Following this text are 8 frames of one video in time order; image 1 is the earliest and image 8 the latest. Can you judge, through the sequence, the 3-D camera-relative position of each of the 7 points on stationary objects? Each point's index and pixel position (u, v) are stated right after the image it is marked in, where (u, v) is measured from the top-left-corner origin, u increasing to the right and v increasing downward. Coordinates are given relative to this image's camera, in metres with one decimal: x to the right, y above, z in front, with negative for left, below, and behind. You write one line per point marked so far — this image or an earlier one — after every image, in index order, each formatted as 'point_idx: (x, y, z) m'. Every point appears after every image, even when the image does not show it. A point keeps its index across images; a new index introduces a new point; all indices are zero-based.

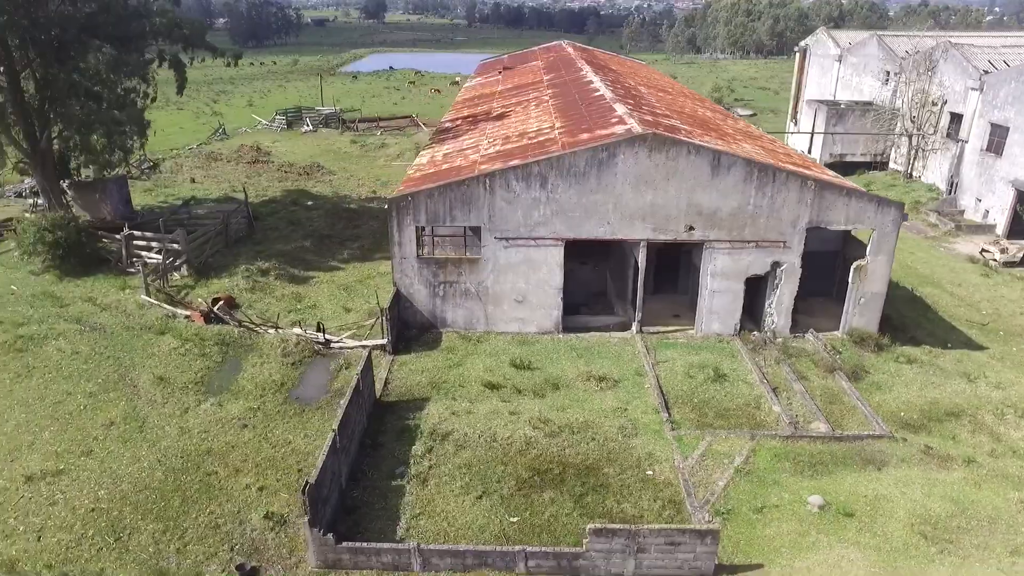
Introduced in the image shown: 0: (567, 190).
0: (+0.8, +1.4, +13.6) m
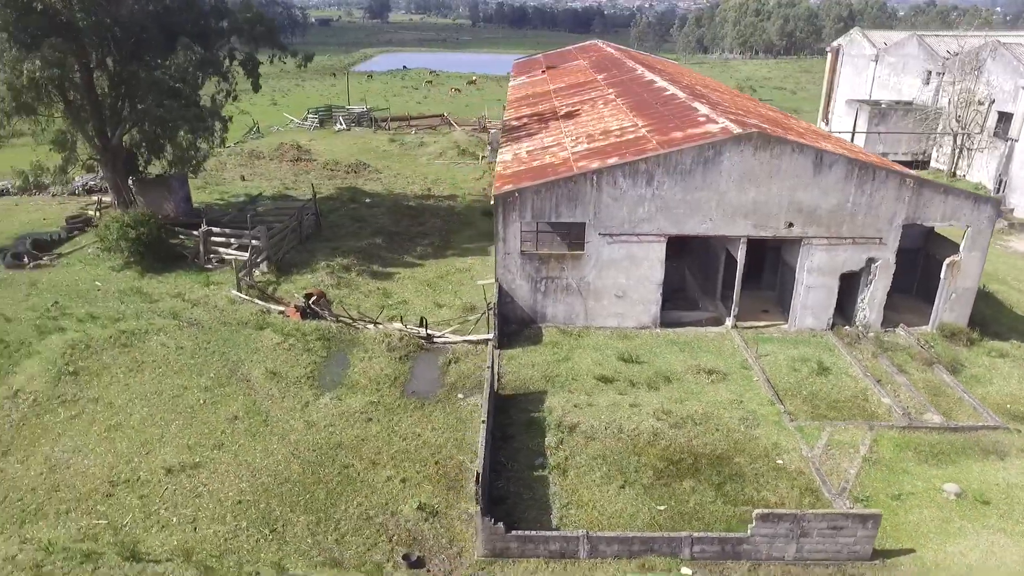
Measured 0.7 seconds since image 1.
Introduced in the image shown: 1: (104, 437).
0: (+2.4, +1.5, +13.8) m
1: (-5.3, -1.9, +12.0) m
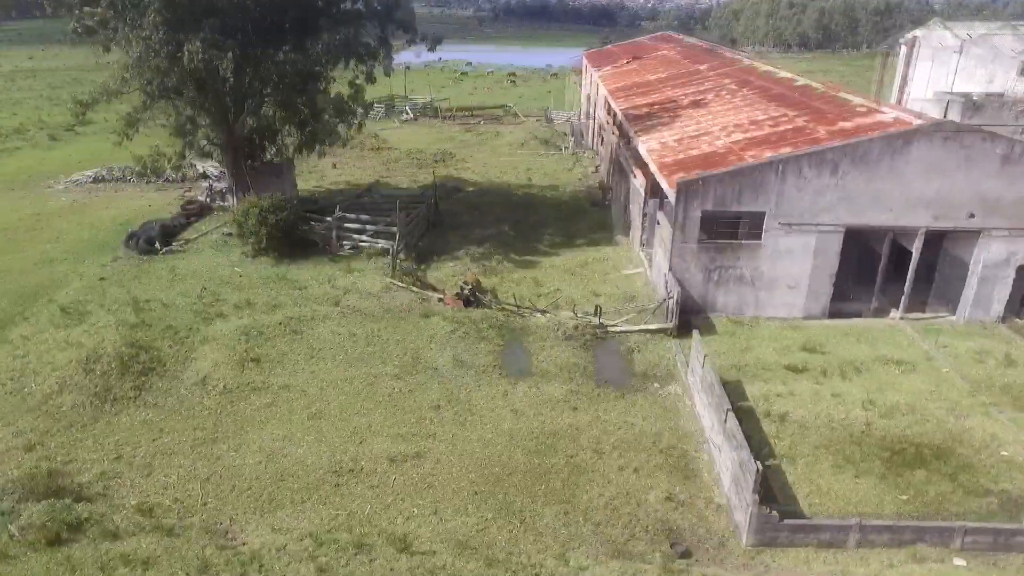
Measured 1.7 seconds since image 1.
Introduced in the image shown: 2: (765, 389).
0: (+5.2, +1.7, +13.7) m
1: (-2.6, -1.8, +11.8) m
2: (+3.4, -1.4, +12.6) m
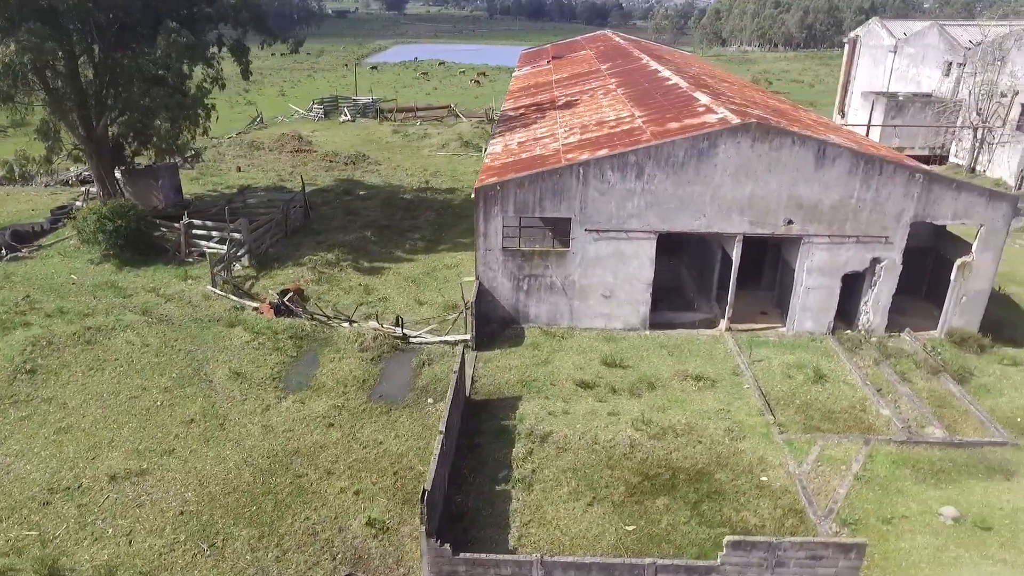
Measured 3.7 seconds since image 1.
0: (+2.1, +1.5, +13.0) m
1: (-5.7, -1.9, +11.4) m
2: (+0.3, -1.5, +12.0) m
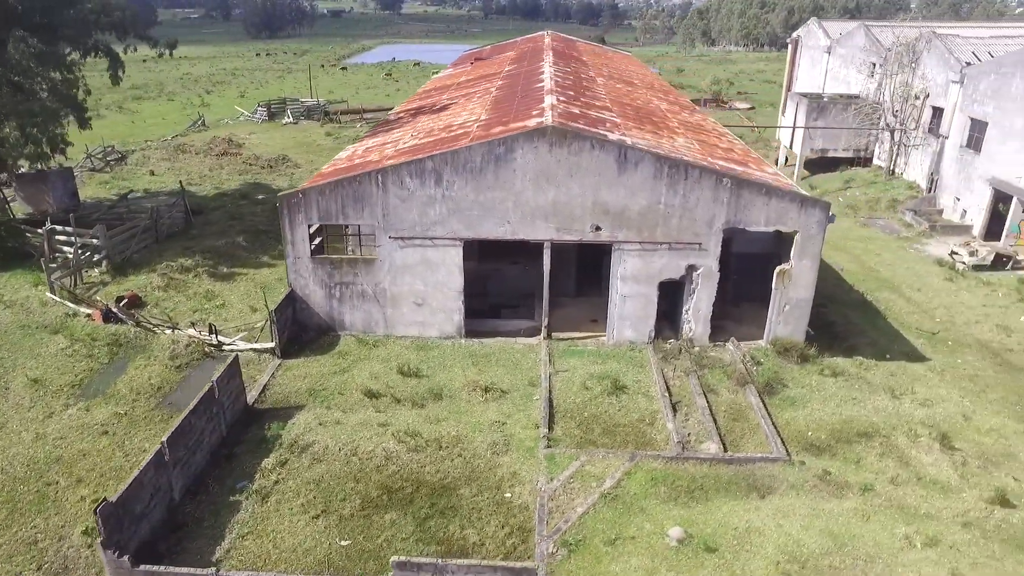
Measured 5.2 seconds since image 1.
0: (-0.7, +1.4, +12.8) m
1: (-8.6, -2.0, +11.5) m
2: (-2.5, -1.6, +11.8) m
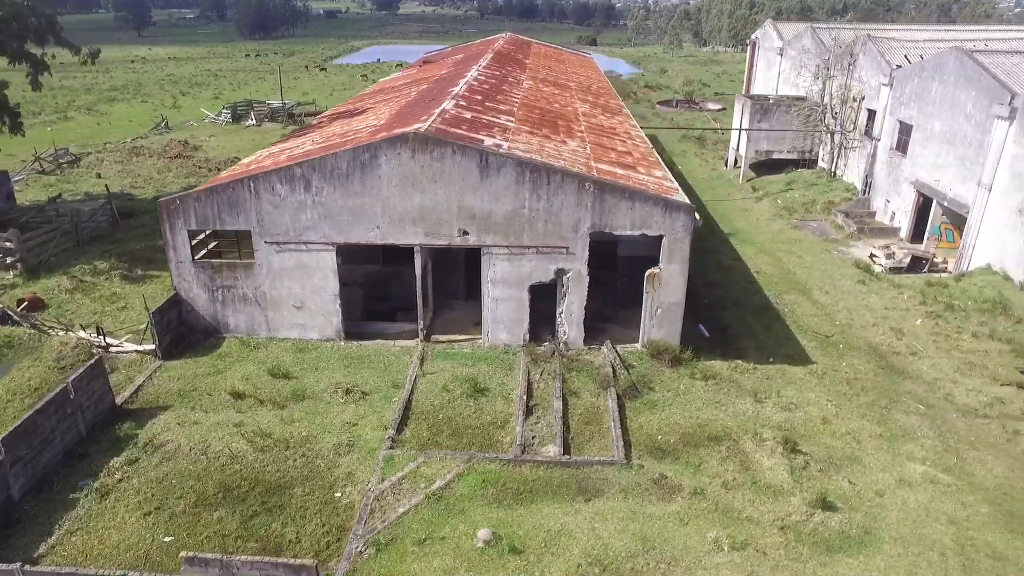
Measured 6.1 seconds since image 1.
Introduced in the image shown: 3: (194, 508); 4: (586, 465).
0: (-2.5, +1.3, +13.0) m
1: (-10.5, -2.0, +11.9) m
2: (-4.4, -1.7, +12.1) m
3: (-3.5, -2.5, +10.2) m
4: (+0.9, -2.1, +10.9) m
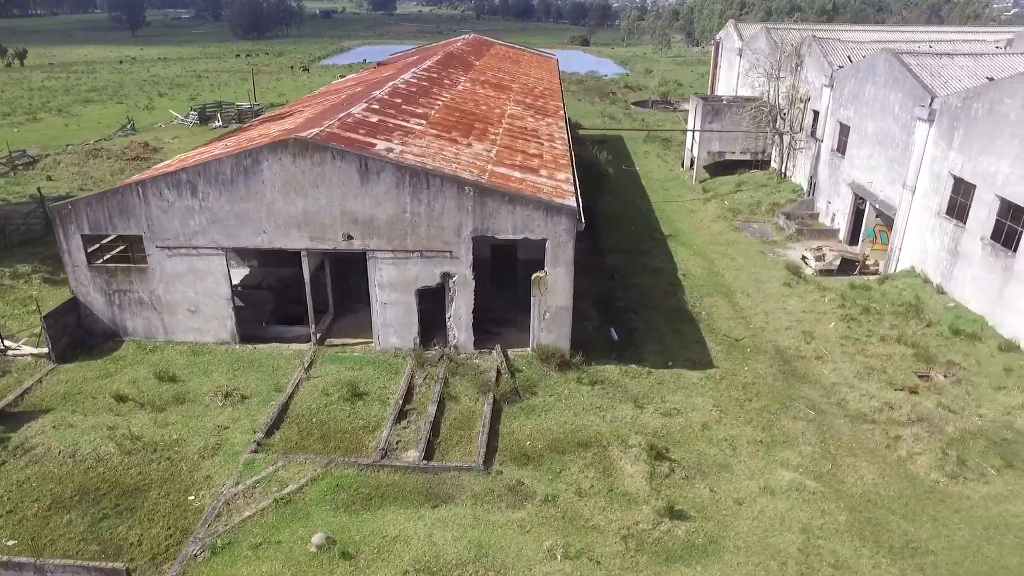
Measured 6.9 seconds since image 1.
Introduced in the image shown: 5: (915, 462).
0: (-4.2, +1.3, +13.0) m
1: (-12.1, -2.1, +12.1) m
2: (-6.0, -1.7, +12.2) m
3: (-5.2, -2.5, +10.3) m
4: (-0.8, -2.1, +10.9) m
5: (+5.1, -2.2, +11.7) m
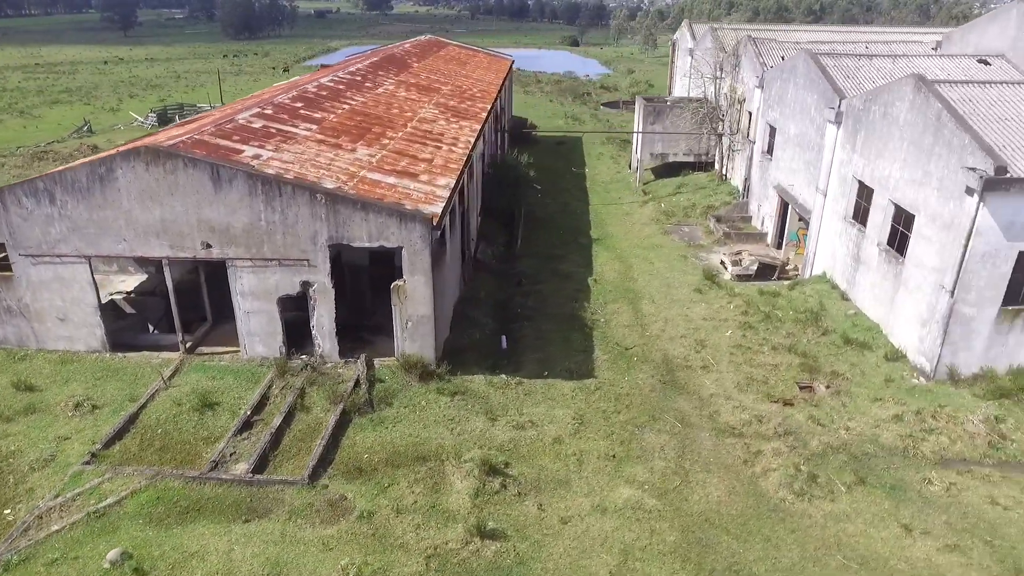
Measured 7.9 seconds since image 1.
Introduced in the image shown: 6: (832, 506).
0: (-6.1, +1.2, +12.9) m
1: (-14.1, -2.2, +12.1) m
2: (-8.0, -1.9, +12.1) m
3: (-7.2, -2.6, +10.2) m
4: (-2.8, -2.3, +10.7) m
5: (+3.2, -2.4, +11.4) m
6: (+3.8, -2.5, +10.8) m
